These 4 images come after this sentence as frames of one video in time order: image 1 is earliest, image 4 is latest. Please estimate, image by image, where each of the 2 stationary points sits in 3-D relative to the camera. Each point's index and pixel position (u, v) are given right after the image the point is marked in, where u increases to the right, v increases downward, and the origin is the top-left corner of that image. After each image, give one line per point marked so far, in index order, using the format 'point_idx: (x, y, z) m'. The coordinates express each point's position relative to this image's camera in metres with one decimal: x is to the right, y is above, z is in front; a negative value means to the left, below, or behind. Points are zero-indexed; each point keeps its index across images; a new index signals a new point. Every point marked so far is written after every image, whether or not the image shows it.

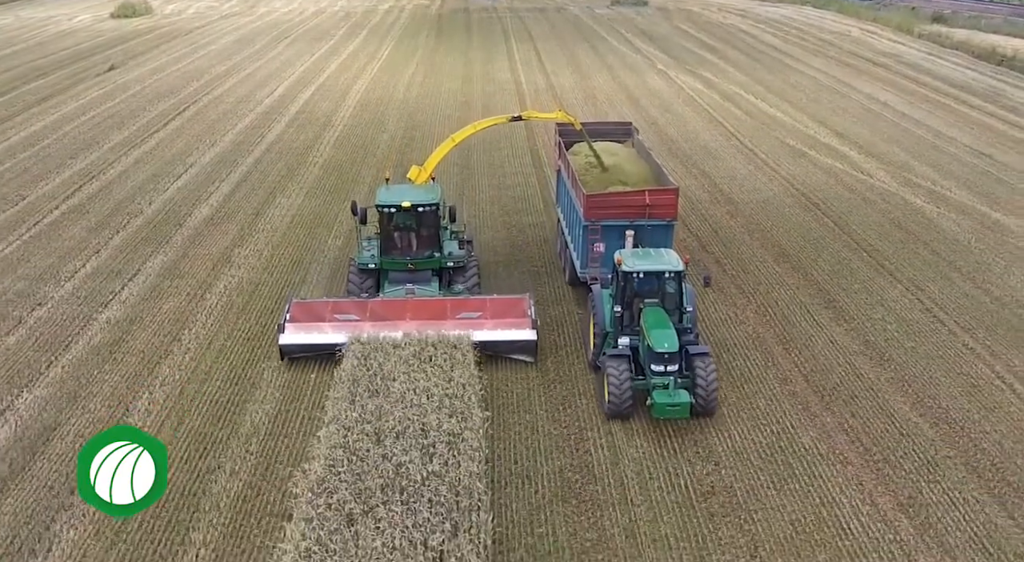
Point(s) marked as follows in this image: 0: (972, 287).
0: (+7.4, -0.1, +13.7) m
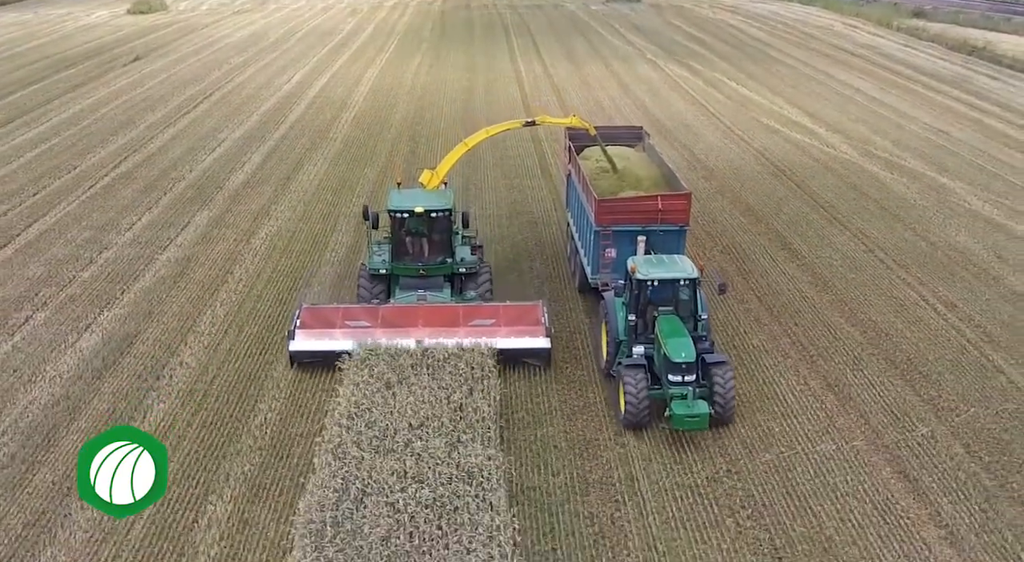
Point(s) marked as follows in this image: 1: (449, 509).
0: (+7.5, +0.9, +15.8) m
1: (-0.6, -2.2, +8.0) m
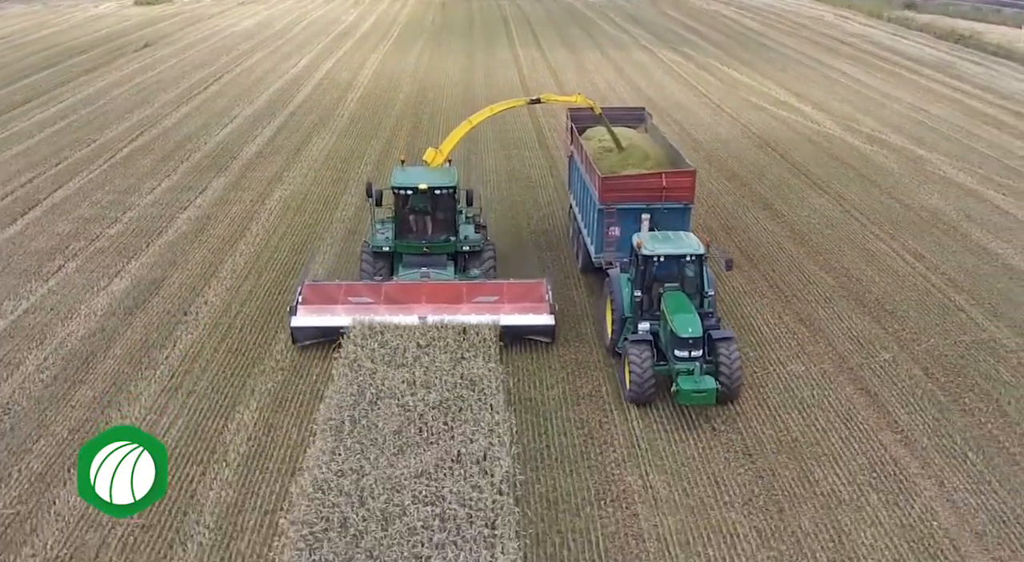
0: (+7.4, +1.7, +16.8) m
1: (-0.6, -1.4, +9.0) m
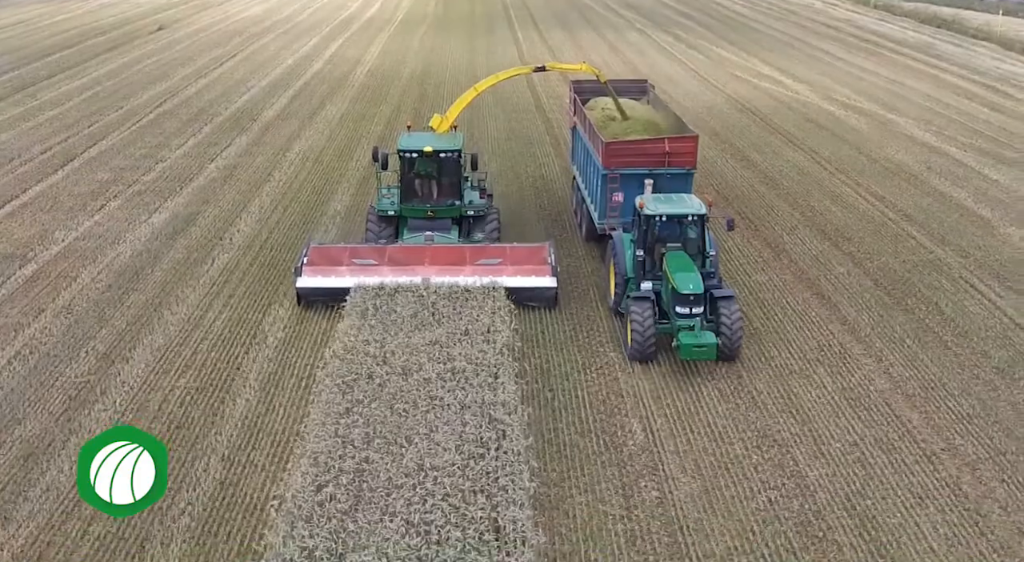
0: (+7.4, +2.8, +18.2) m
1: (-0.6, -0.2, +10.5) m
